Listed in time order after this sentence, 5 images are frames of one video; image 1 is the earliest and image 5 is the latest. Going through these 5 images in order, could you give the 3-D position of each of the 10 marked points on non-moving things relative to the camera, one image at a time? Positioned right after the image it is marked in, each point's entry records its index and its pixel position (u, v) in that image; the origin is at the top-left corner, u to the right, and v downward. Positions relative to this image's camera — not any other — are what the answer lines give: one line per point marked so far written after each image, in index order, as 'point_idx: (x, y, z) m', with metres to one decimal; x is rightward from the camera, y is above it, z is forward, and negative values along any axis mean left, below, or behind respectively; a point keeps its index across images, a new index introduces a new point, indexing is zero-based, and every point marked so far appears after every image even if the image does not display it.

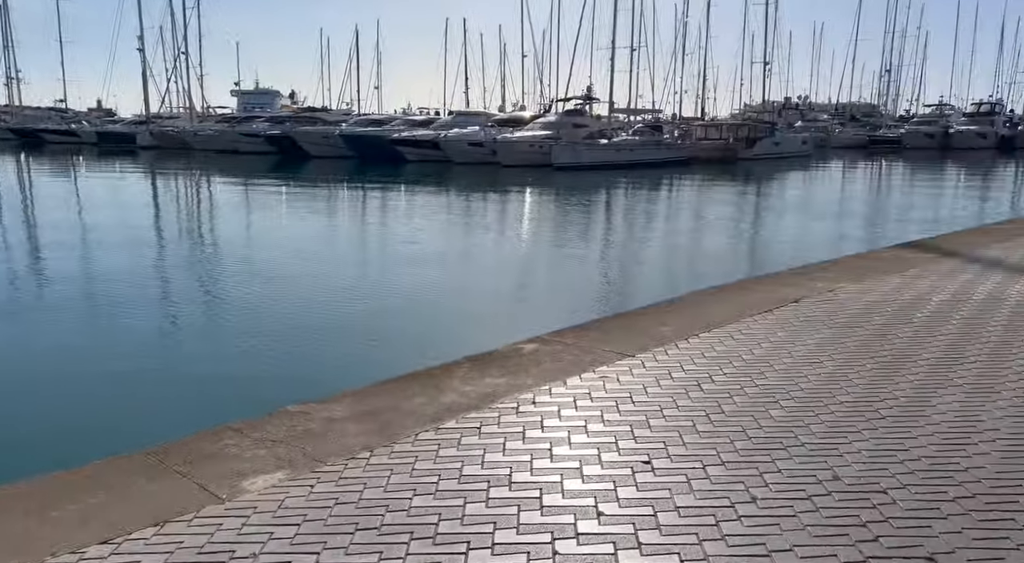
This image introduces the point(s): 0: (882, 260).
0: (+4.5, +0.3, +9.8) m
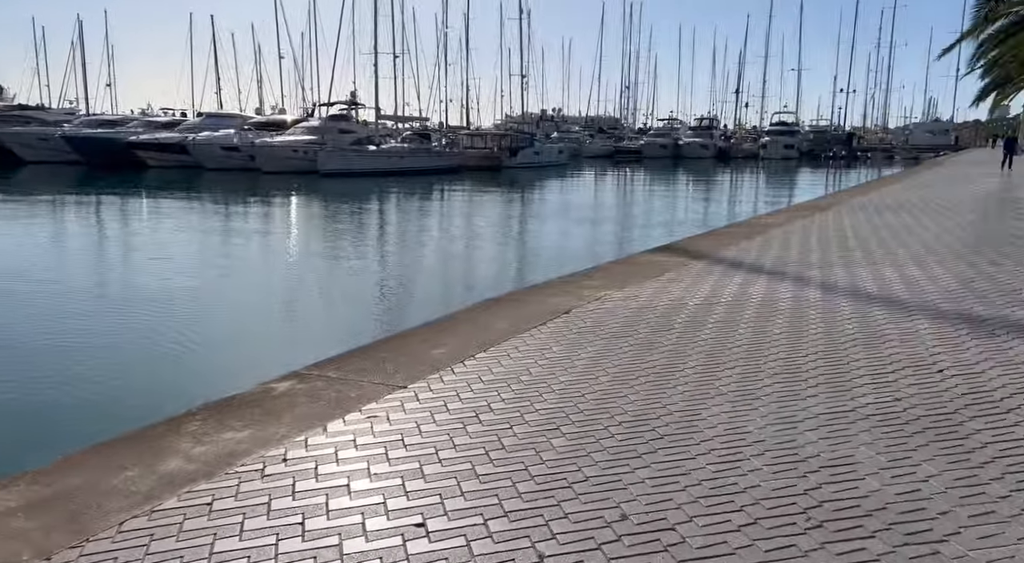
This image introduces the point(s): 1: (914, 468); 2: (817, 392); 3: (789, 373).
0: (+1.7, +0.2, +10.2) m
1: (+1.8, -0.9, +3.7) m
2: (+1.8, -0.7, +4.8) m
3: (+1.8, -0.6, +5.3) m
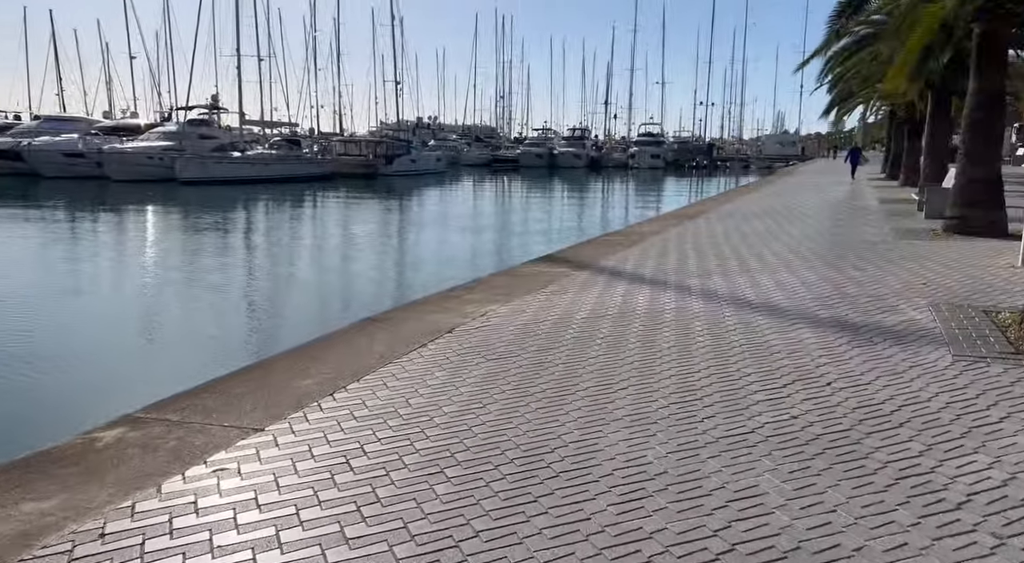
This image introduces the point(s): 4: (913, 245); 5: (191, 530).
0: (+0.1, 0.0, +9.9) m
1: (+1.3, -0.9, +3.5) m
2: (+1.2, -0.8, +4.6) m
3: (+1.1, -0.7, +5.1) m
4: (+6.7, +0.6, +13.3) m
5: (-1.2, -0.9, +2.9) m
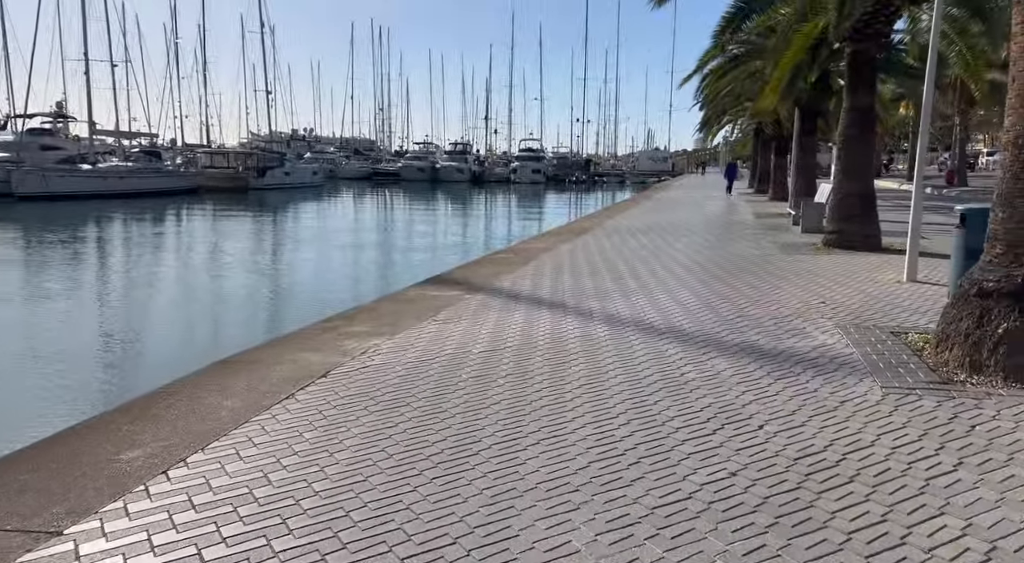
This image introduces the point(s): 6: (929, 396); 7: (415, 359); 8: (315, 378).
0: (-1.2, -0.2, +9.0) m
1: (+1.0, -1.1, +2.8) m
2: (+0.6, -0.9, +3.9) m
3: (+0.5, -0.9, +4.3) m
4: (+4.8, +0.4, +13.4) m
5: (-1.4, -1.1, +1.9) m
6: (+2.6, -0.7, +4.9) m
7: (-0.8, -0.6, +6.4) m
8: (-1.4, -0.7, +5.8) m
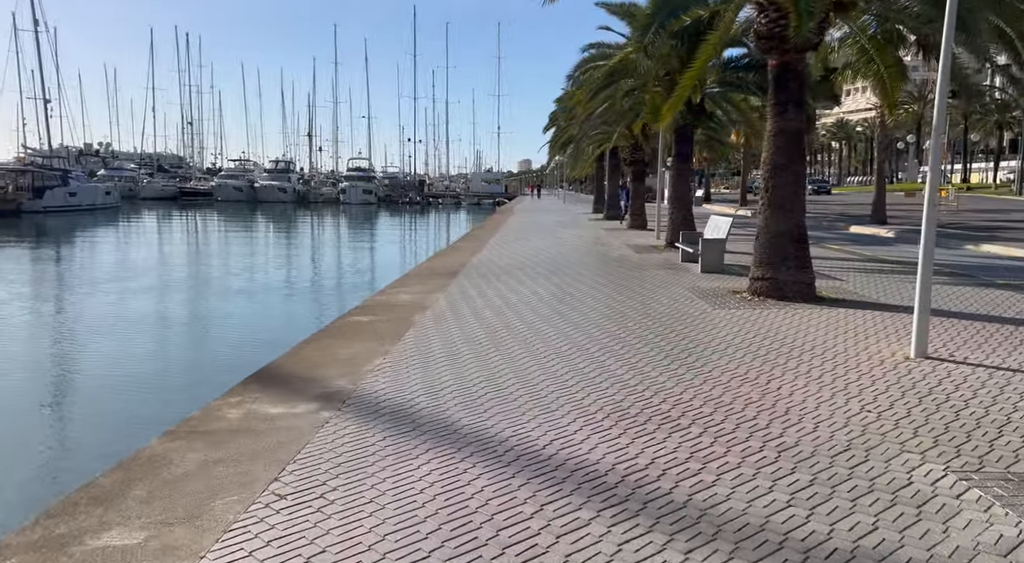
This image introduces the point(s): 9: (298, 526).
0: (-1.9, -1.0, +5.3) m
1: (+1.5, -1.7, -0.3) m
2: (+0.9, -1.6, +0.7) m
3: (+0.7, -1.5, +1.1) m
4: (+2.9, -0.4, +10.9) m
5: (-0.6, -1.7, -1.7) m
6: (+2.6, -1.3, +2.1) m
7: (-1.0, -1.3, +2.8) m
8: (-1.5, -1.4, +2.1) m
9: (-1.1, -1.2, +4.1) m
